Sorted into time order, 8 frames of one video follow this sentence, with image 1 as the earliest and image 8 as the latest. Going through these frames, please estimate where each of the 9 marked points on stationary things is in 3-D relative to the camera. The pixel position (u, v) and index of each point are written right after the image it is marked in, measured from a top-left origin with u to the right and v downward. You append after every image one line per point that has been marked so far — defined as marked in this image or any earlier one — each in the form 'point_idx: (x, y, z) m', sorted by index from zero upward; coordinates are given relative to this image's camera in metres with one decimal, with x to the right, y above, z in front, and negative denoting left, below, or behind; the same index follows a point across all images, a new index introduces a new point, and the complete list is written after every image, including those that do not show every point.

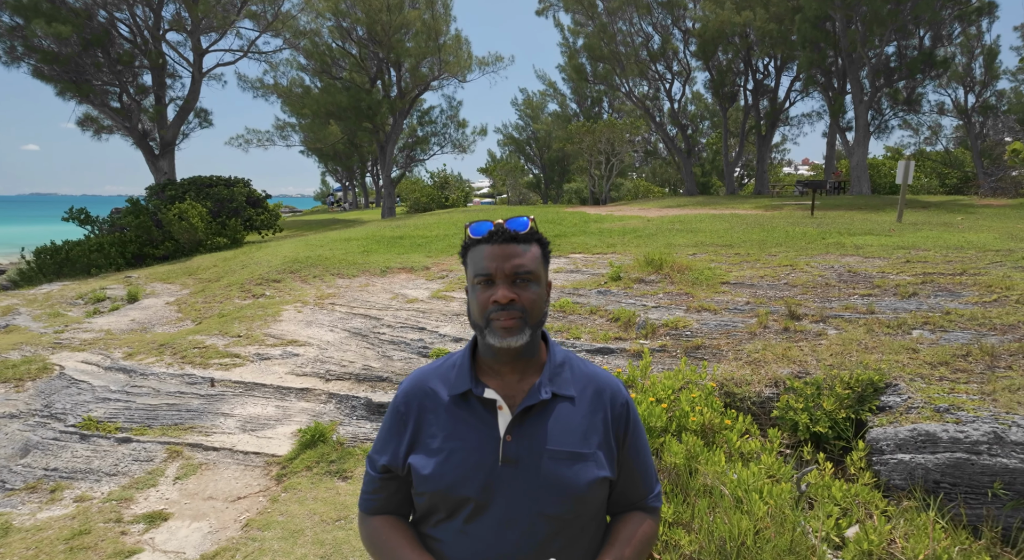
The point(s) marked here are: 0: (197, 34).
0: (-9.9, +7.8, +17.3) m
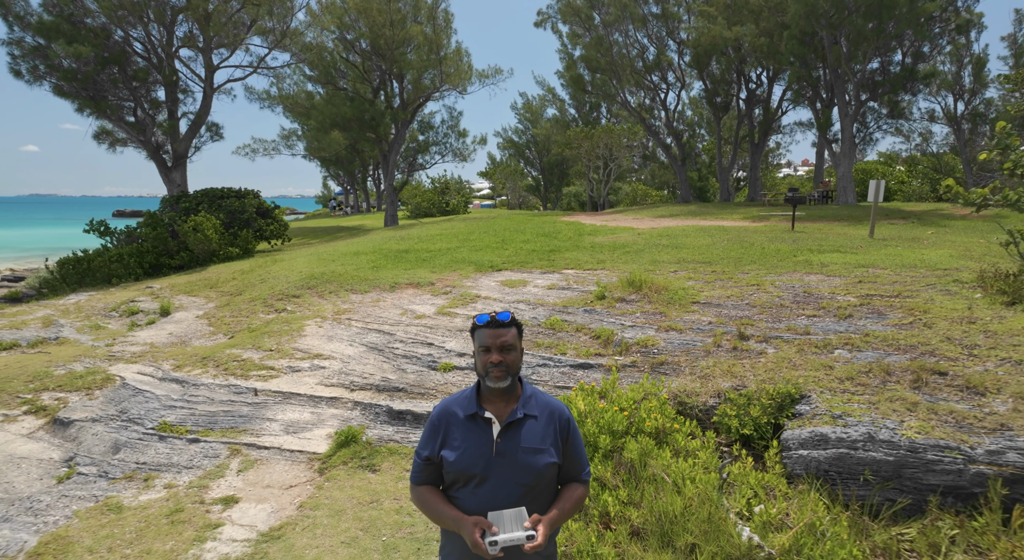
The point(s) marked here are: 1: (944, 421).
0: (-9.9, +7.5, +18.1) m
1: (+2.4, -0.8, +3.0) m
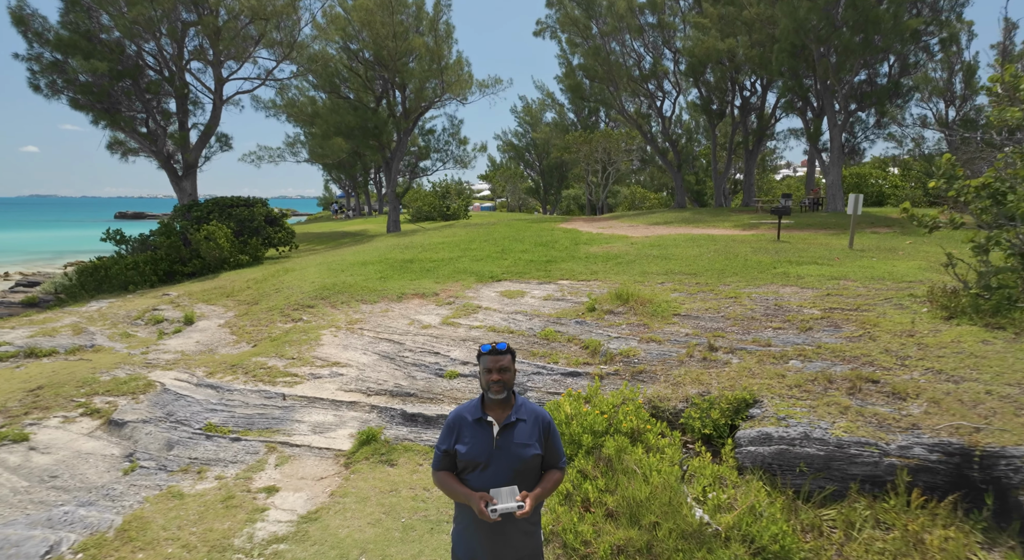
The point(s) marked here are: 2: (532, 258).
0: (-10.0, +7.4, +18.7) m
1: (+2.3, -0.9, +3.6) m
2: (+0.4, +0.4, +11.3) m
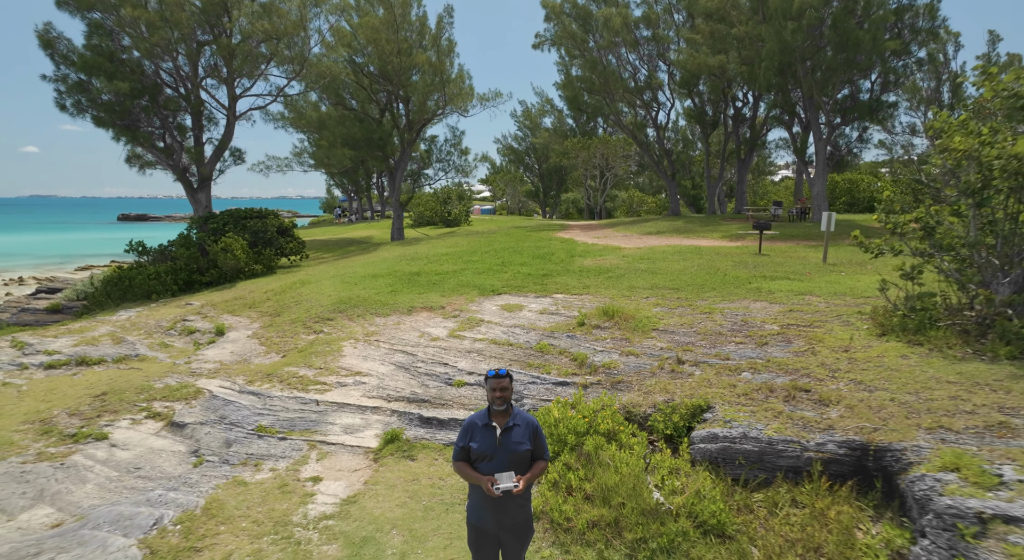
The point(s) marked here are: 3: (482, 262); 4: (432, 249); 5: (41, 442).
0: (-10.0, +7.1, +19.6) m
1: (+2.3, -1.2, +4.5) m
2: (+0.4, +0.2, +12.2) m
3: (-0.8, +0.5, +13.9) m
4: (-2.5, +1.0, +17.2) m
5: (-4.8, -1.7, +5.7) m
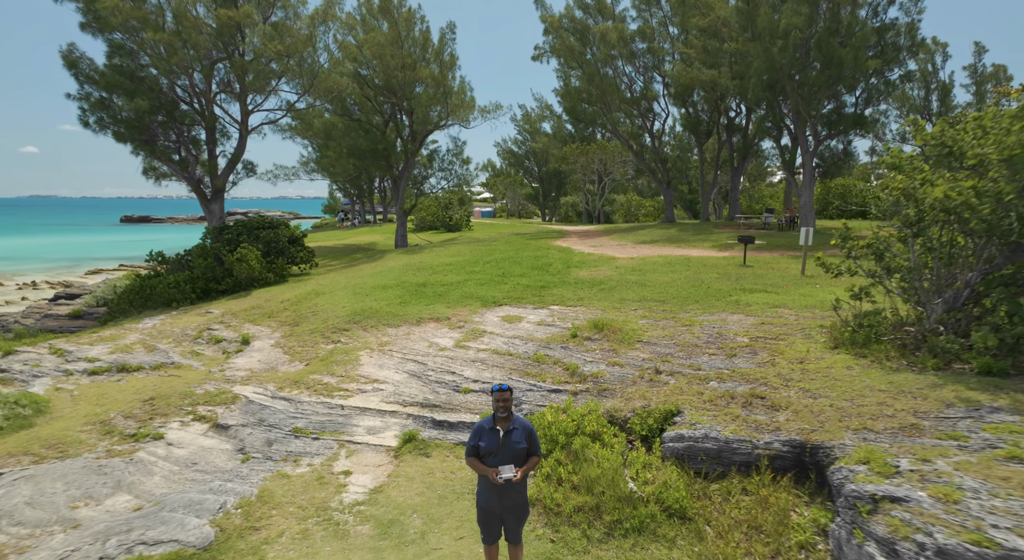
0: (-10.0, +6.8, +20.5) m
1: (+2.3, -1.4, +5.4) m
2: (+0.4, -0.1, +13.1) m
3: (-0.8, +0.2, +14.8) m
4: (-2.5, +0.7, +18.1) m
5: (-4.8, -1.9, +6.6) m
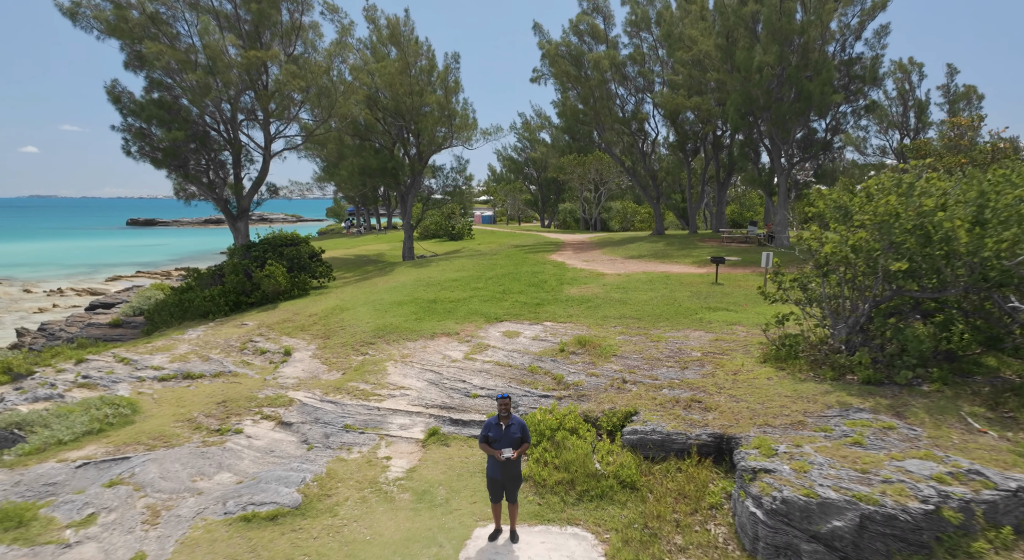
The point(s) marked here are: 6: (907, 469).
0: (-10.0, +6.4, +22.4) m
1: (+2.3, -1.9, +7.4) m
2: (+0.4, -0.5, +15.0) m
3: (-0.8, -0.3, +16.7) m
4: (-2.5, +0.2, +20.0) m
5: (-4.9, -2.4, +8.5) m
6: (+4.1, -2.0, +5.7) m
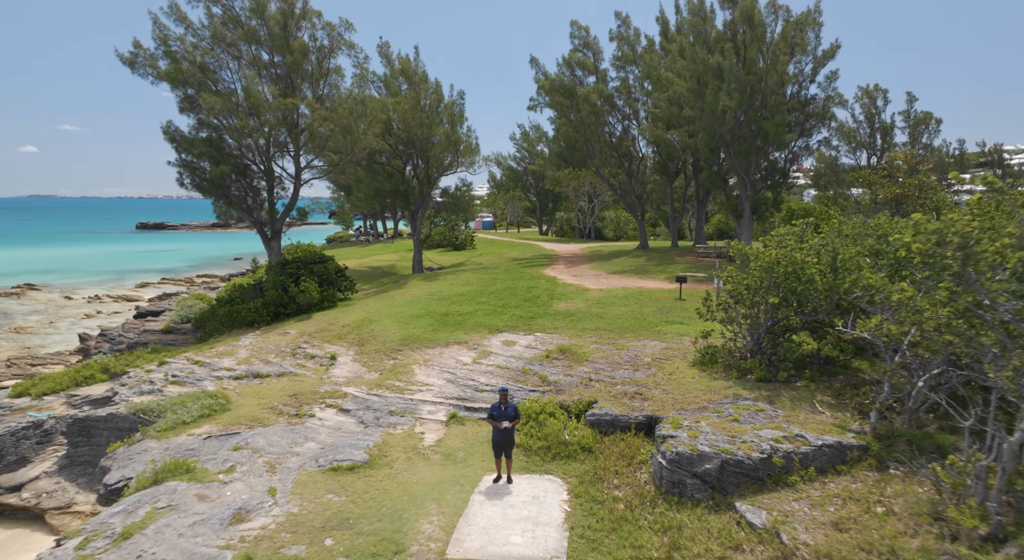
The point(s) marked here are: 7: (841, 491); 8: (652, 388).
0: (-10.1, +5.8, +25.7) m
1: (+2.2, -2.5, +10.6) m
2: (+0.3, -1.1, +18.3) m
3: (-0.8, -0.8, +20.0) m
4: (-2.6, -0.3, +23.3) m
5: (-4.9, -3.0, +11.8) m
6: (+4.0, -2.5, +9.0) m
7: (+4.9, -3.1, +8.1) m
8: (+2.9, -2.2, +11.3) m
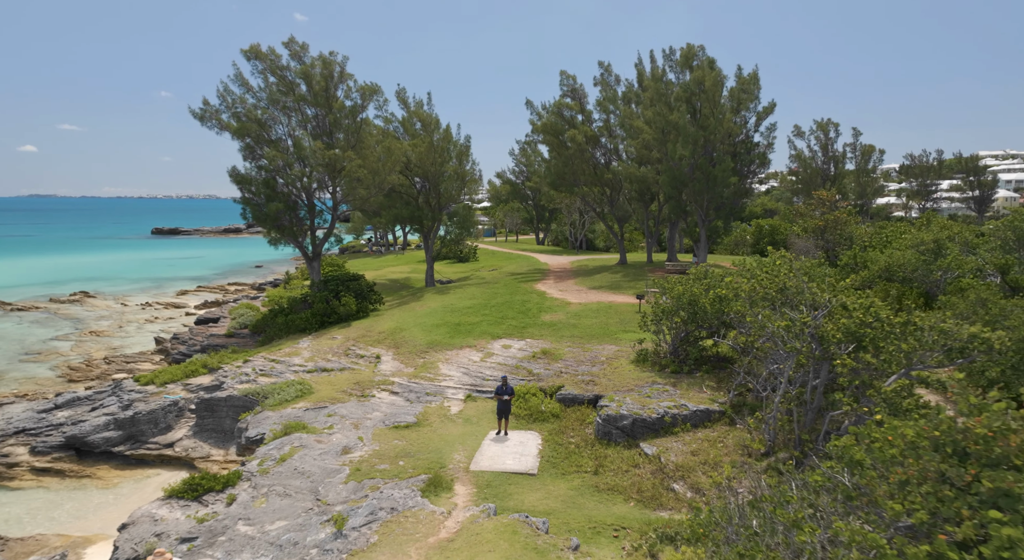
0: (-10.2, +5.1, +31.3) m
1: (+2.1, -3.3, +16.2) m
2: (+0.2, -1.9, +23.9) m
3: (-1.0, -1.6, +25.6) m
4: (-2.7, -1.1, +28.9) m
5: (-5.0, -3.7, +17.4) m
6: (+3.9, -3.3, +14.6) m
7: (+4.7, -3.9, +13.7) m
8: (+2.8, -3.0, +16.9) m
